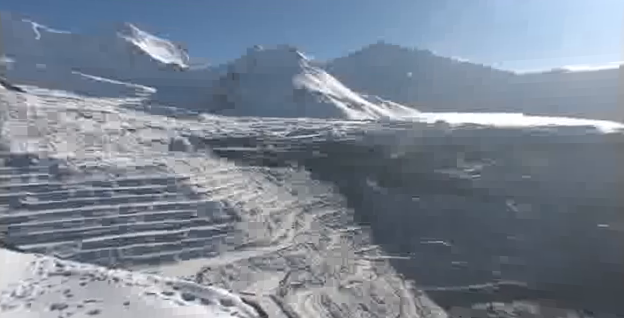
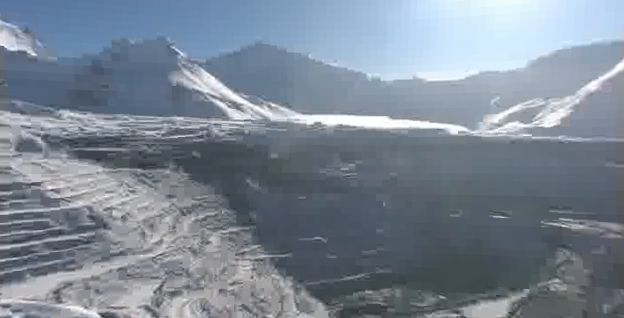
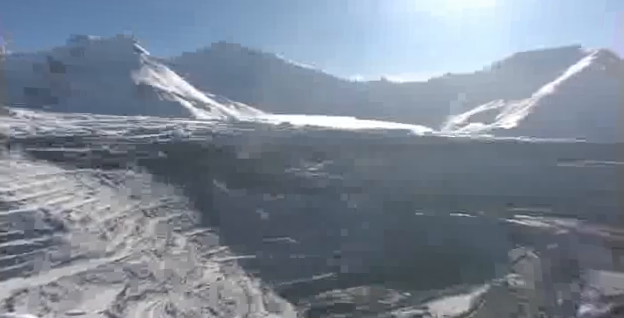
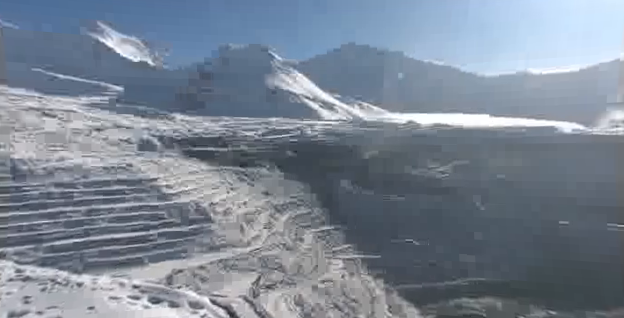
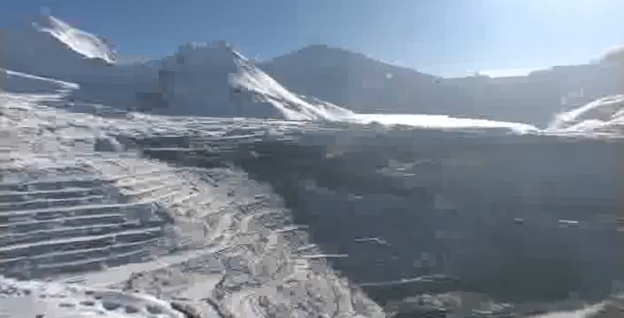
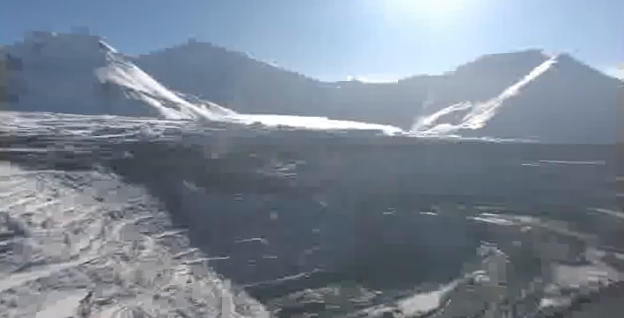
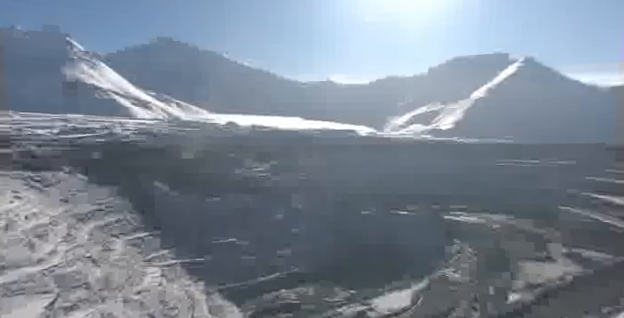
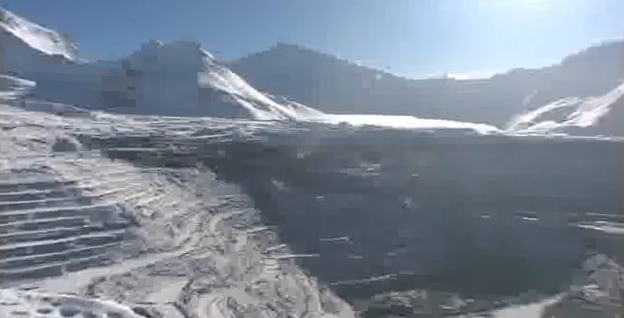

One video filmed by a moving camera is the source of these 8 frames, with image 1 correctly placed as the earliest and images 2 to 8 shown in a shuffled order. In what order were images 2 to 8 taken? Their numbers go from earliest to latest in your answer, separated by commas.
4, 5, 8, 2, 3, 6, 7
